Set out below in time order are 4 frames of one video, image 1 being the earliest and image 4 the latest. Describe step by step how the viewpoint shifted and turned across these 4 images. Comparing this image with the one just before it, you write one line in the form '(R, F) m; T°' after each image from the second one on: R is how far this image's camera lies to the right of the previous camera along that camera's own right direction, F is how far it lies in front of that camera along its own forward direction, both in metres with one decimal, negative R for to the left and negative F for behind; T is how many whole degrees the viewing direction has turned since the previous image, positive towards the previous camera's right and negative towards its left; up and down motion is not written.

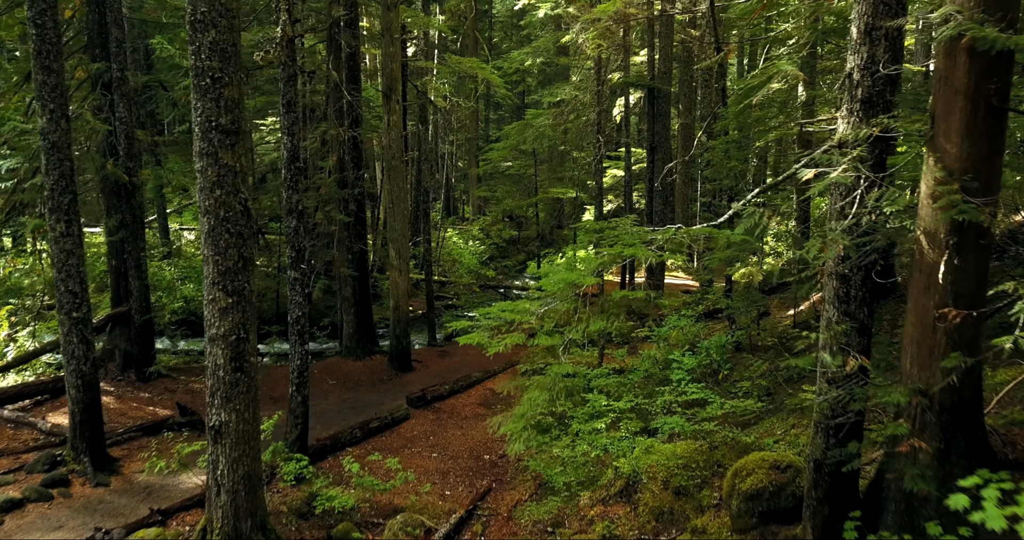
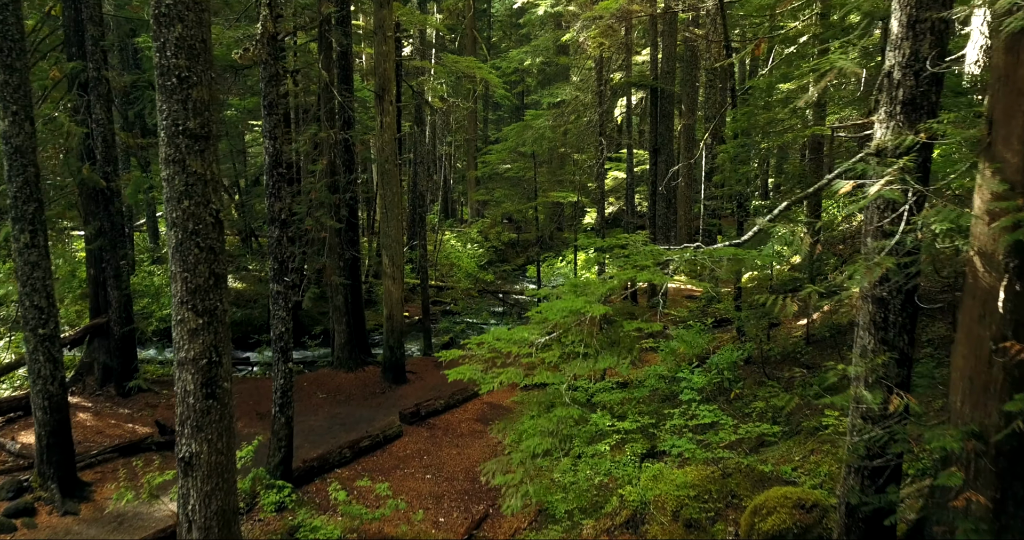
(0.0, +0.5) m; 0°
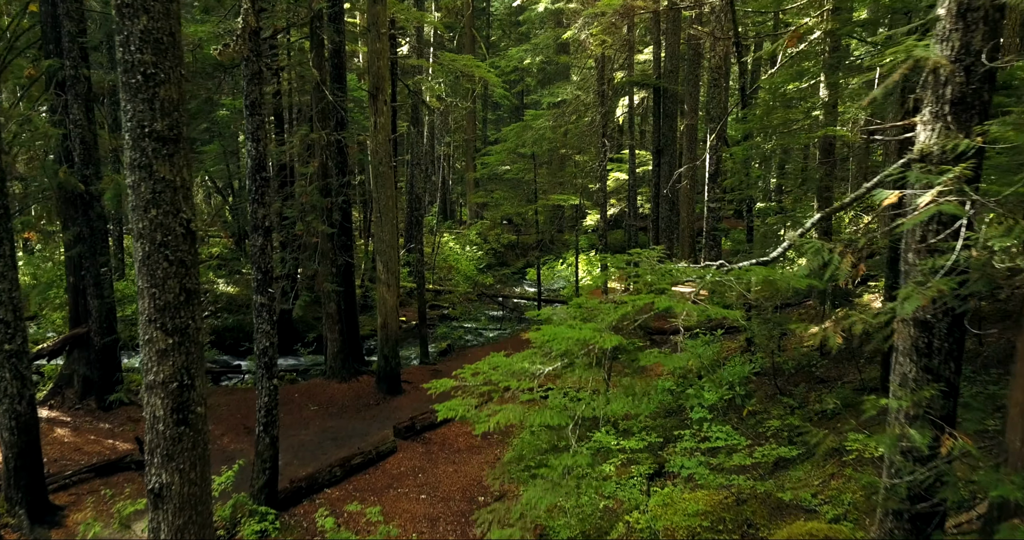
(0.0, +0.4) m; 0°
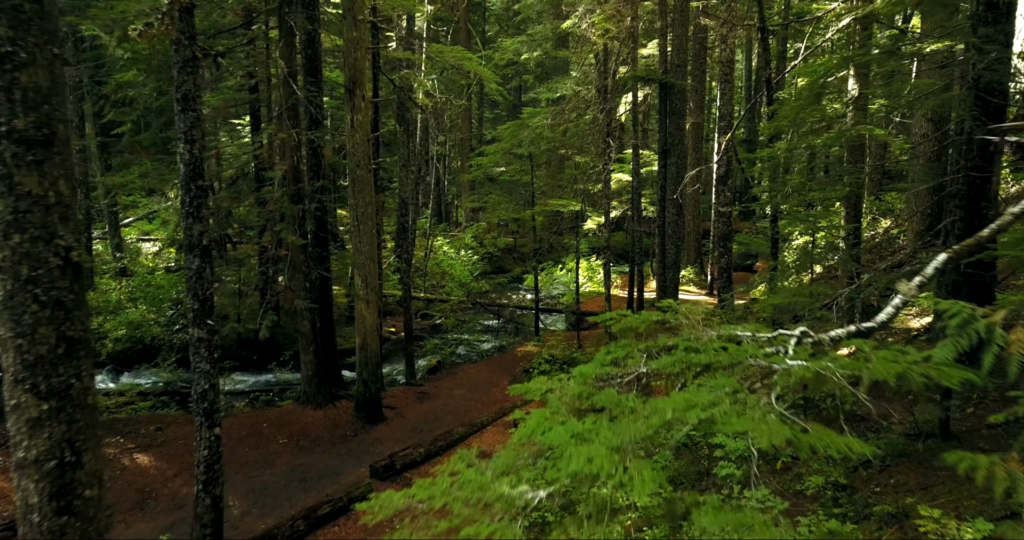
(+0.1, +1.1) m; 0°
